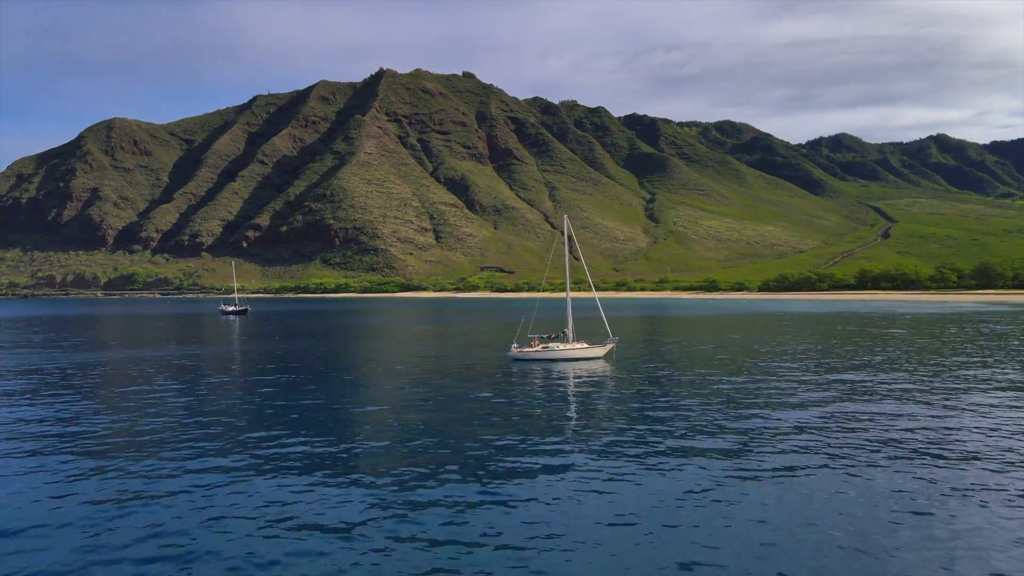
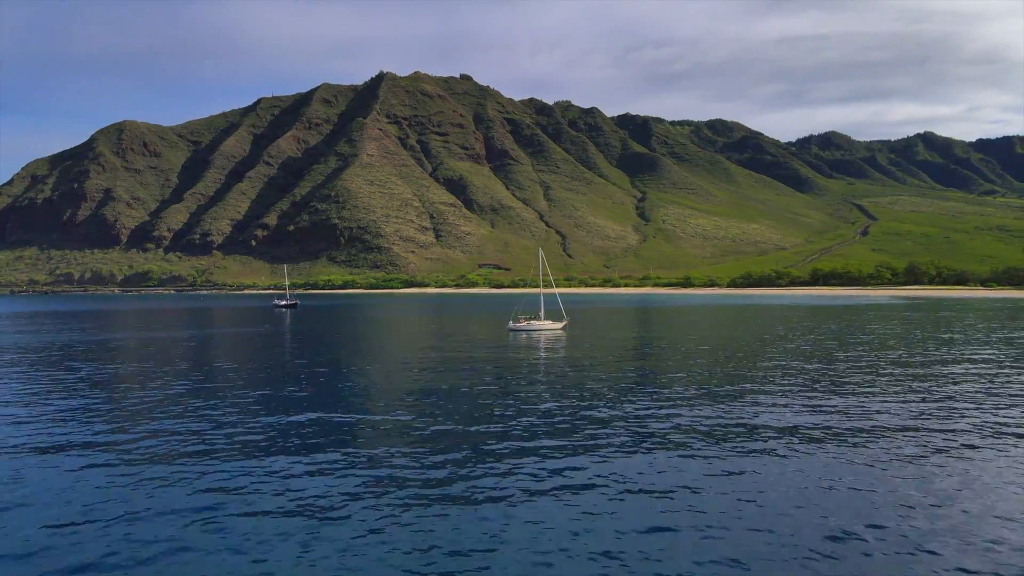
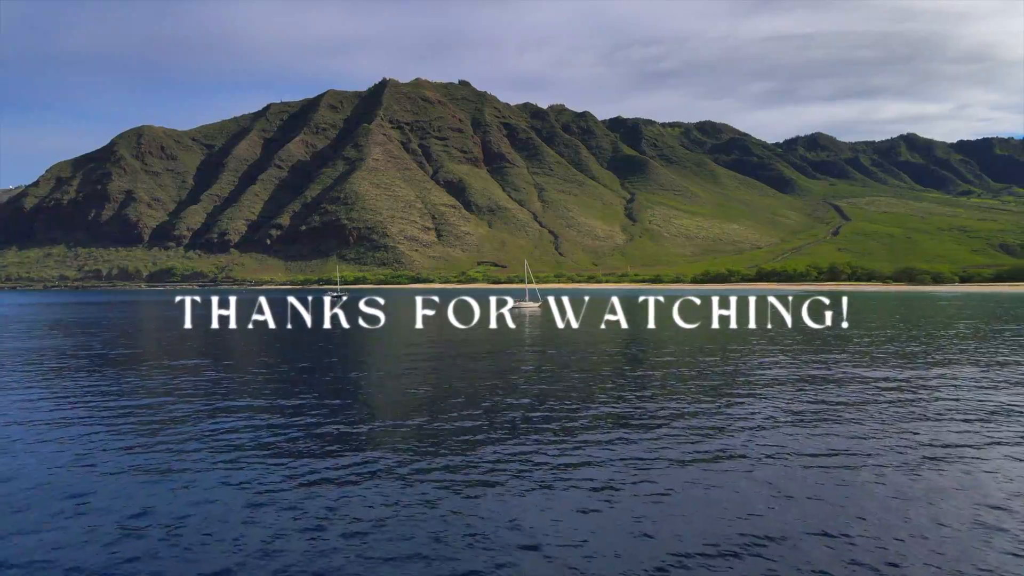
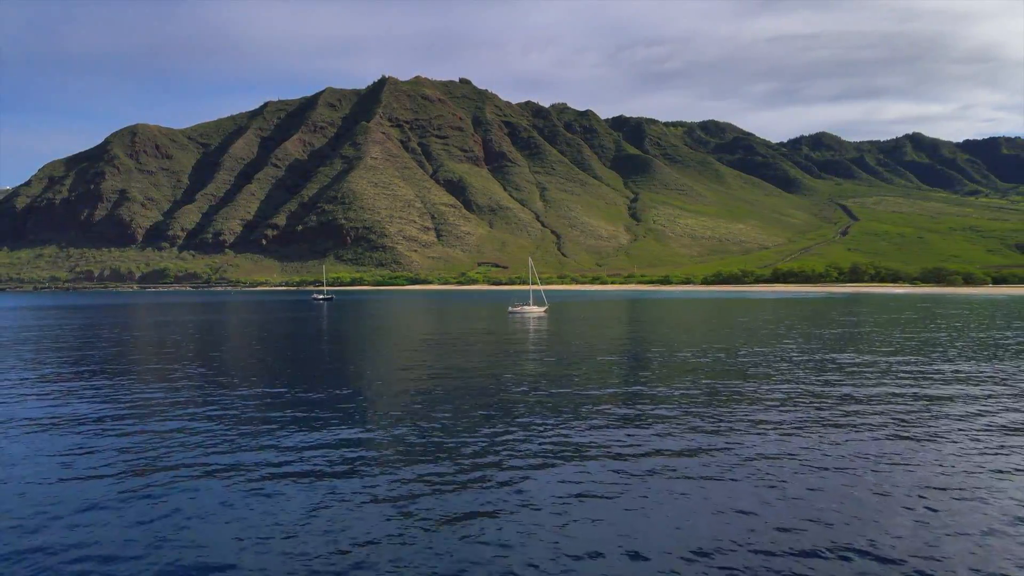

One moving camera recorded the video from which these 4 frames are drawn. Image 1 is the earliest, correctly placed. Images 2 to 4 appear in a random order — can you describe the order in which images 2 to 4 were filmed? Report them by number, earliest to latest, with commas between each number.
2, 4, 3
